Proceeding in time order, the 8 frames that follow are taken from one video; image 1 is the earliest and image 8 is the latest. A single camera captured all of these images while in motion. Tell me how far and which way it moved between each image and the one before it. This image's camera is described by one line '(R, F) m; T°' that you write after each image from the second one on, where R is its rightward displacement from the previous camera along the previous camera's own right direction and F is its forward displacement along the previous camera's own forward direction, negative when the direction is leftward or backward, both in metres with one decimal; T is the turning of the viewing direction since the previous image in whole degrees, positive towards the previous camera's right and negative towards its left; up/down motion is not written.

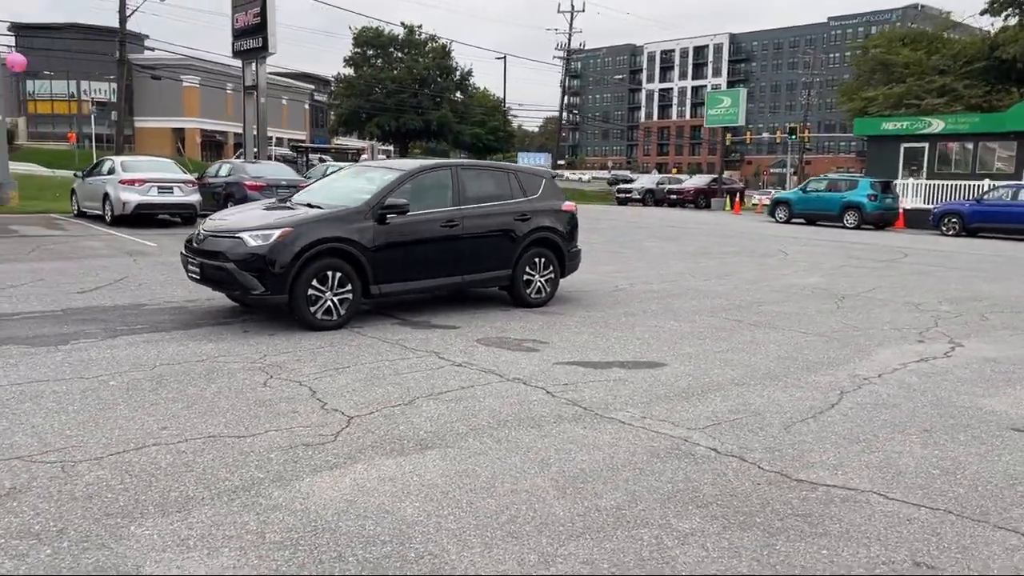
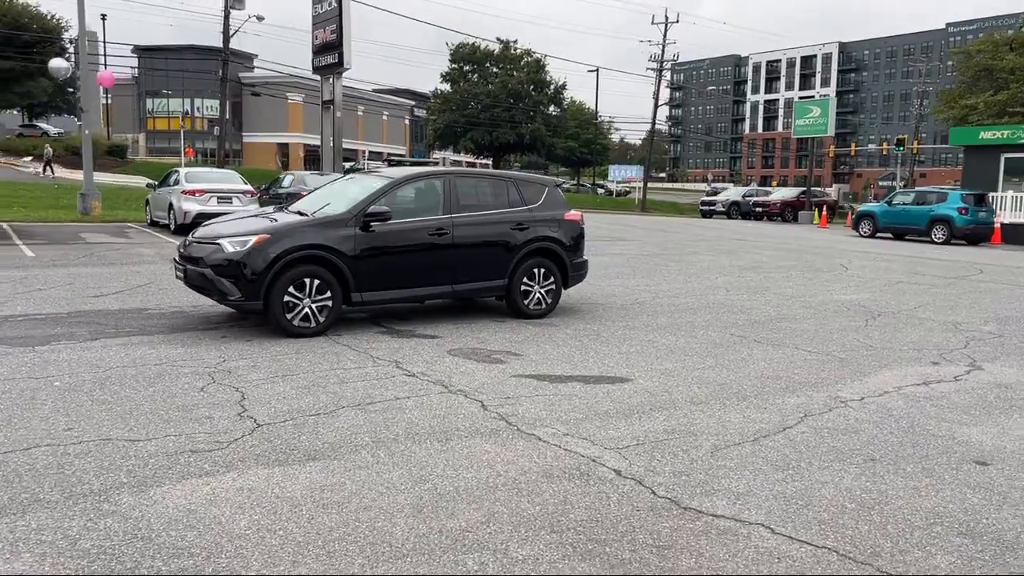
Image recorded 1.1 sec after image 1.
(+1.1, +0.3) m; -7°
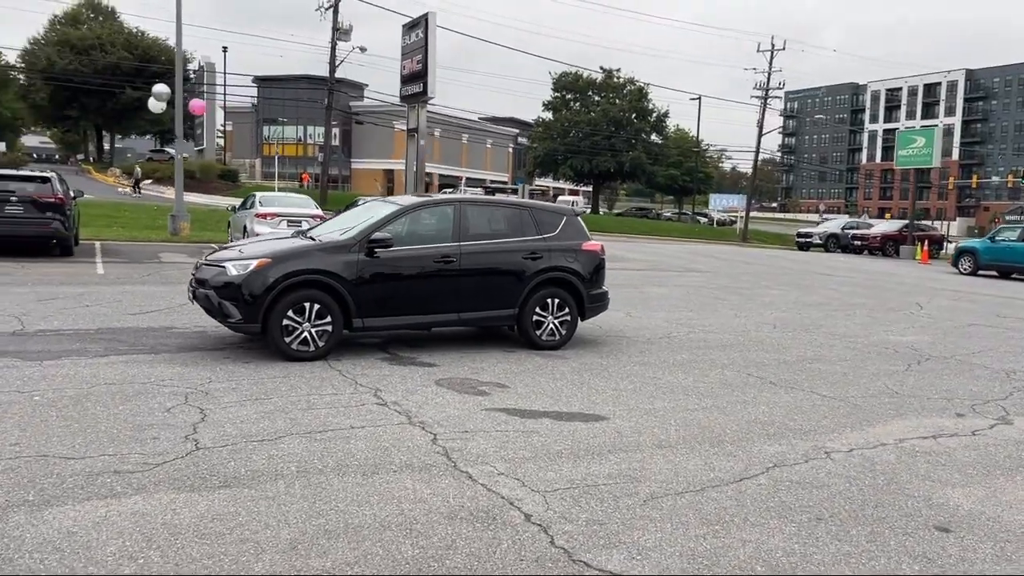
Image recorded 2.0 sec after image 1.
(+1.0, +0.2) m; -7°
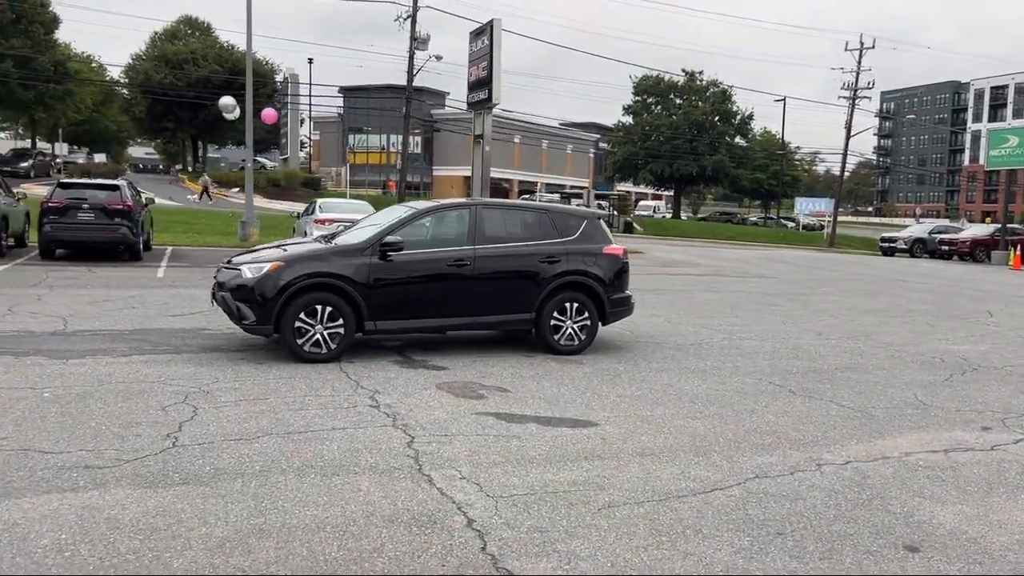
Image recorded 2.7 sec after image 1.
(+0.7, +0.1) m; -6°
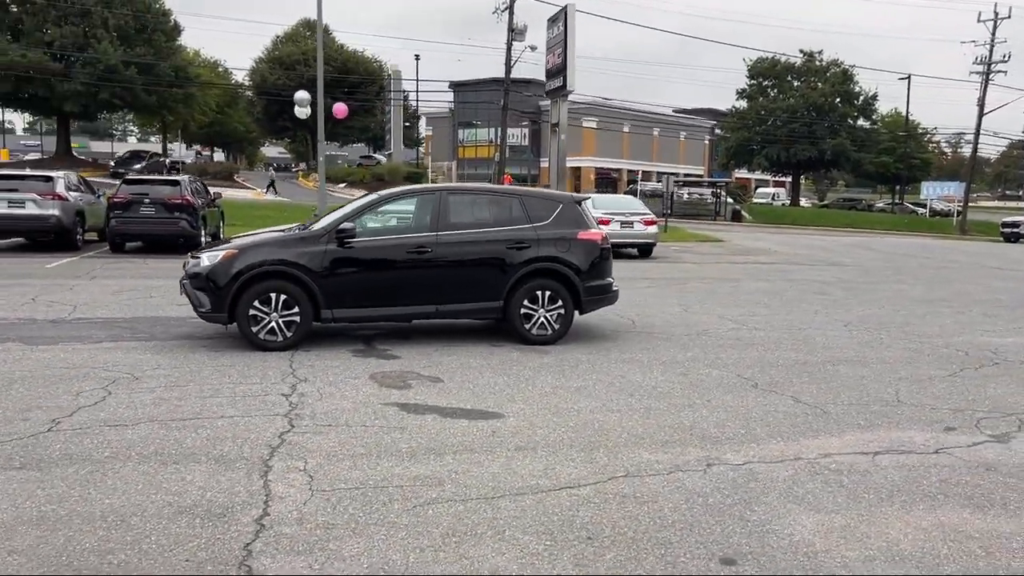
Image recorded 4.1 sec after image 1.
(+1.5, +0.4) m; -8°
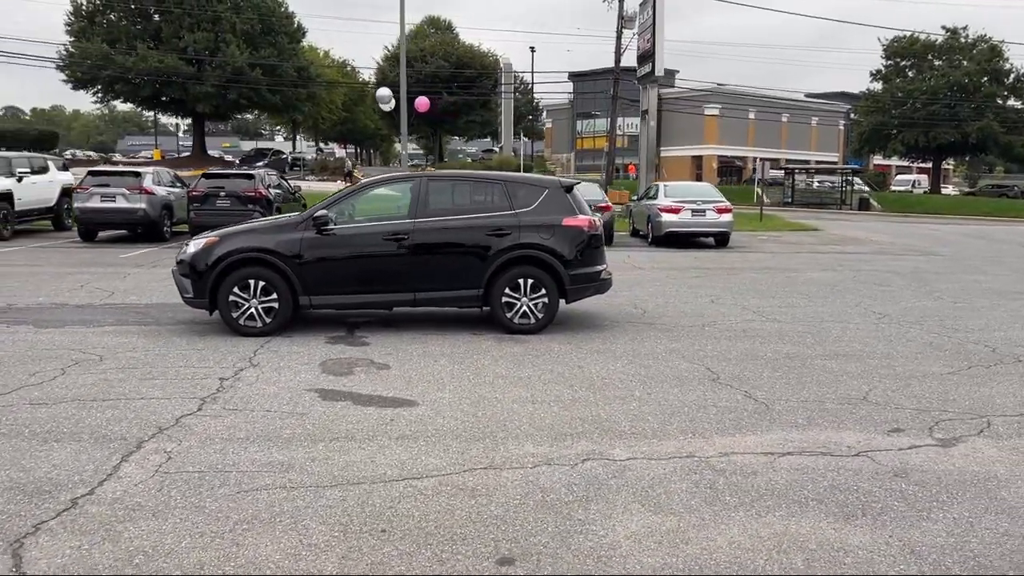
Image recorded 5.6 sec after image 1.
(+1.4, +0.3) m; -8°
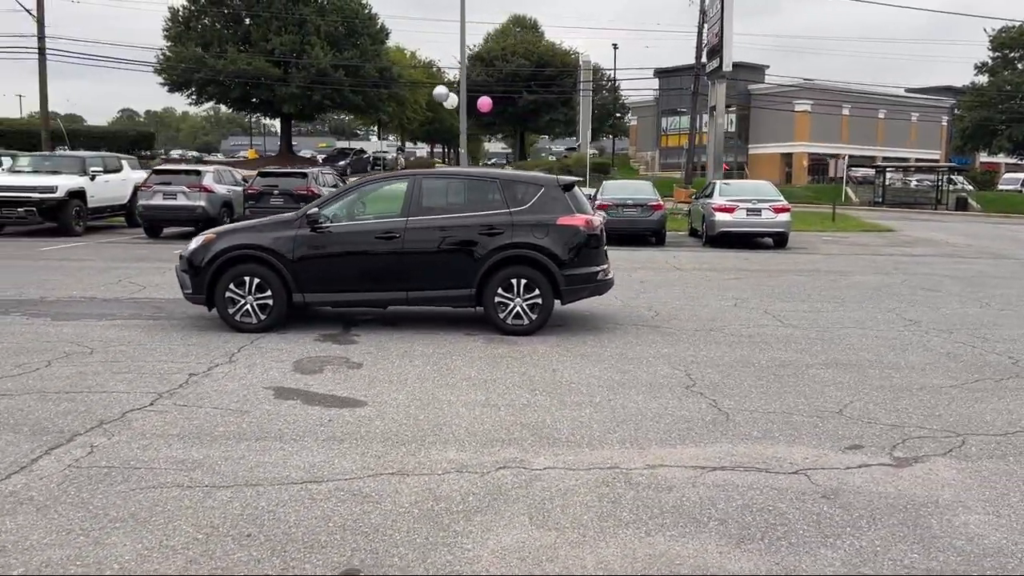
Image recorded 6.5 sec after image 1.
(+0.9, +0.2) m; -6°
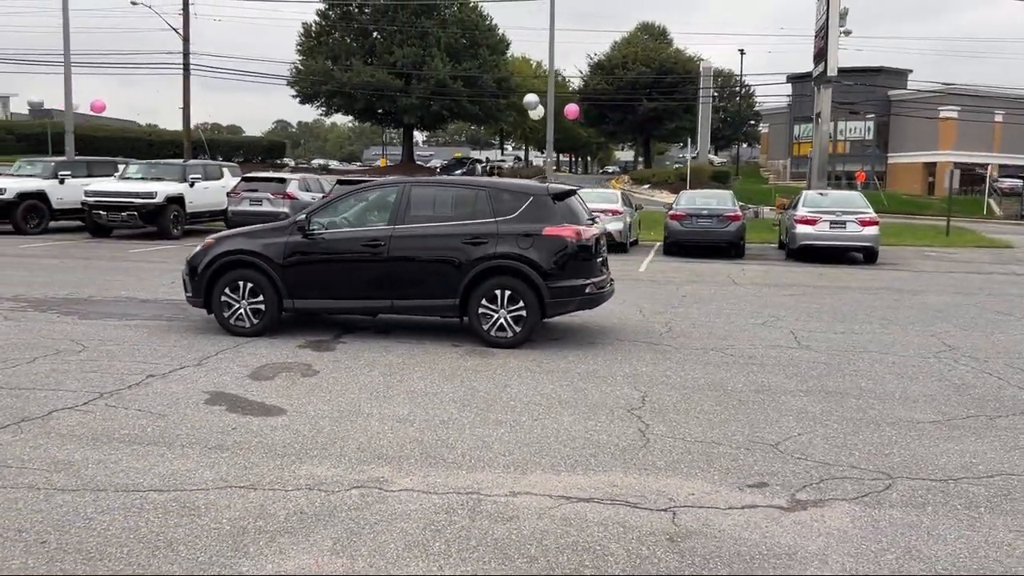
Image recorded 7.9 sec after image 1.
(+1.4, +0.3) m; -9°
